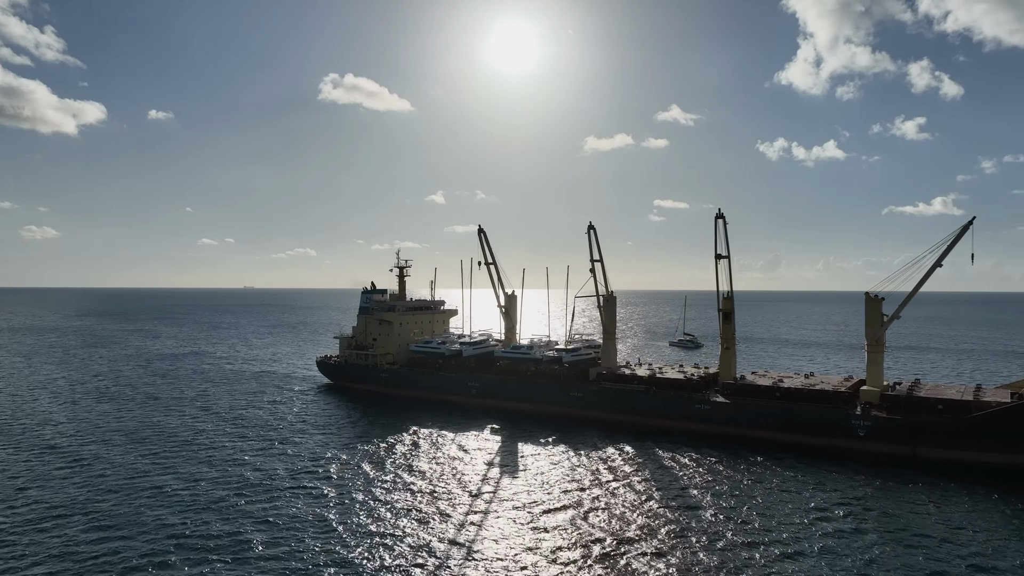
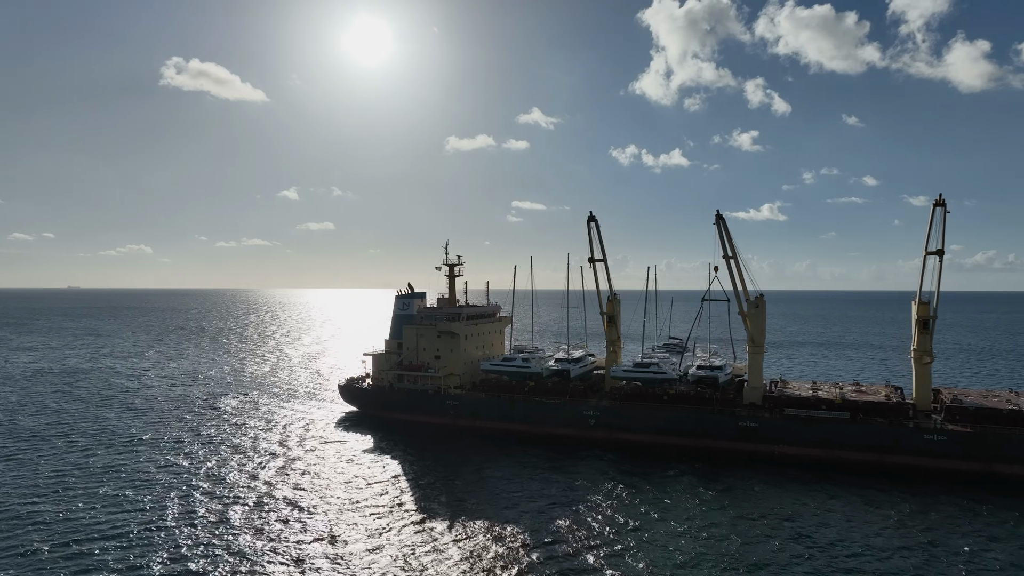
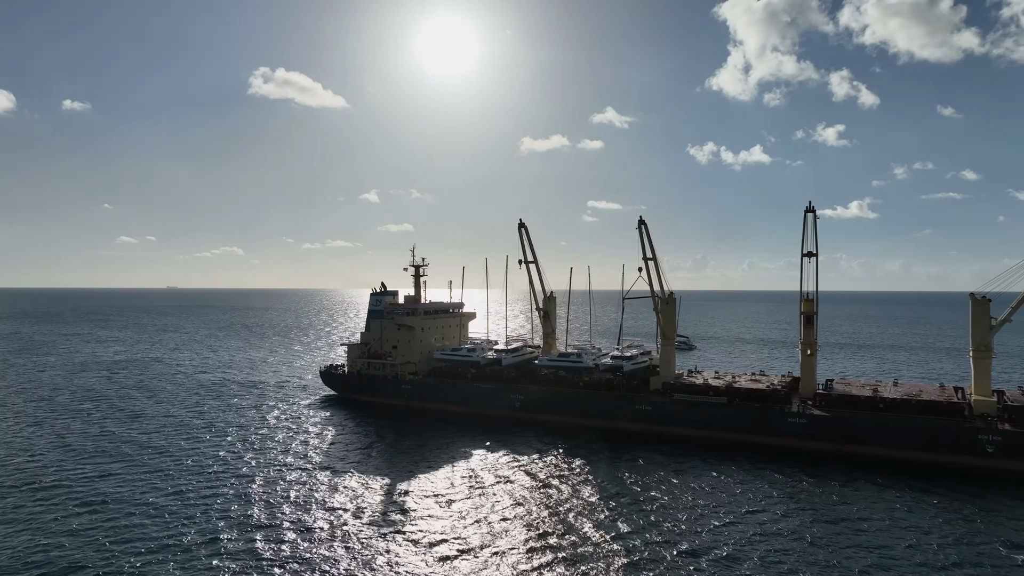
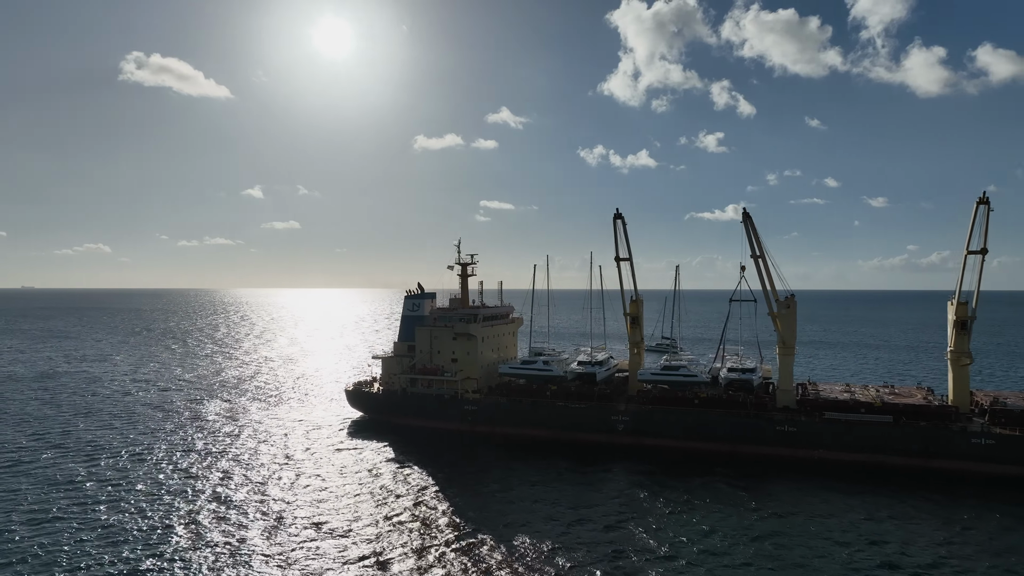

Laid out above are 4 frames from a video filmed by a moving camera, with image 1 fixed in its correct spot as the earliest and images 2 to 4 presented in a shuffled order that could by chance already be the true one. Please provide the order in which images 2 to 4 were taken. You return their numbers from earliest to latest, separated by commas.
3, 2, 4
